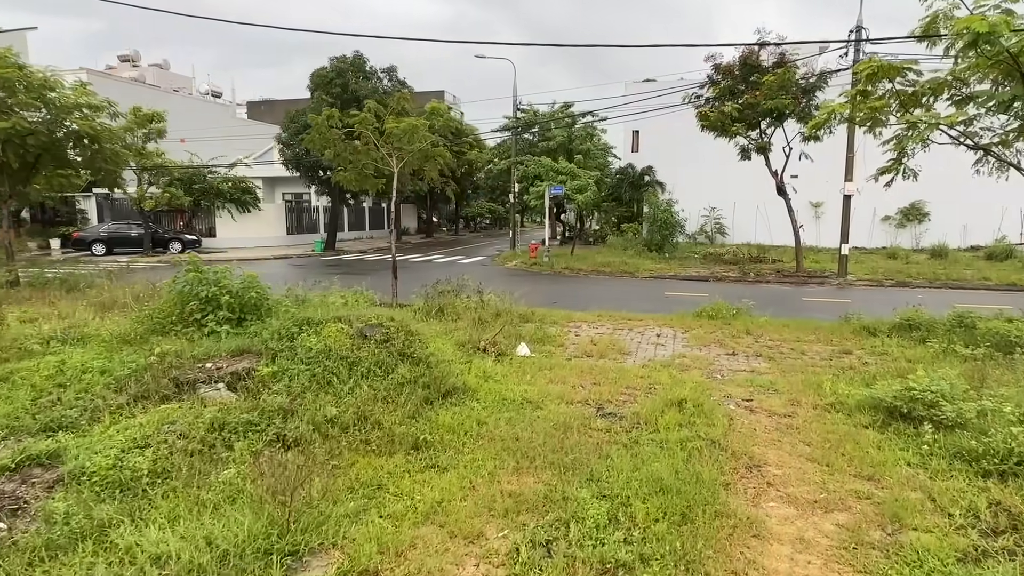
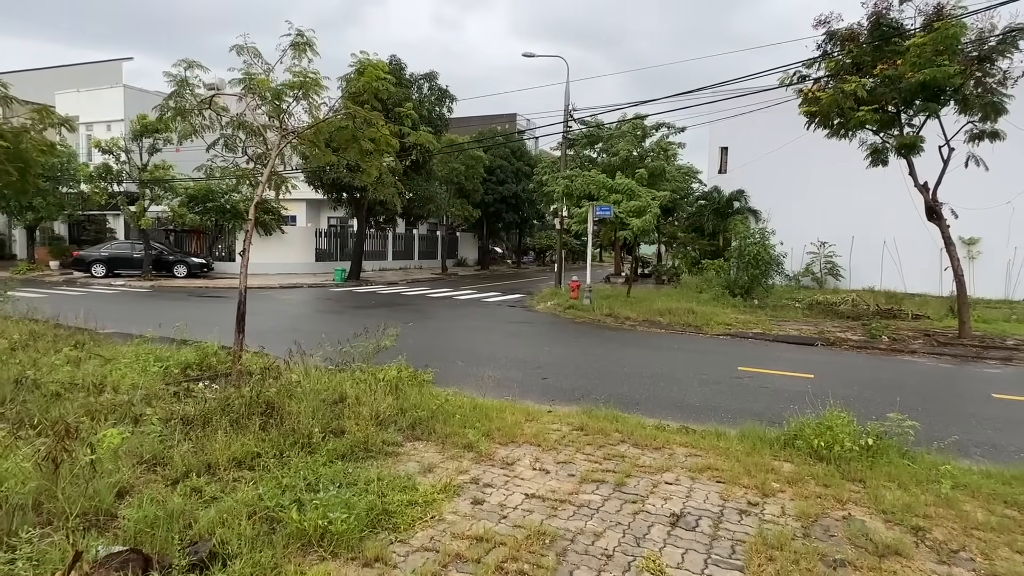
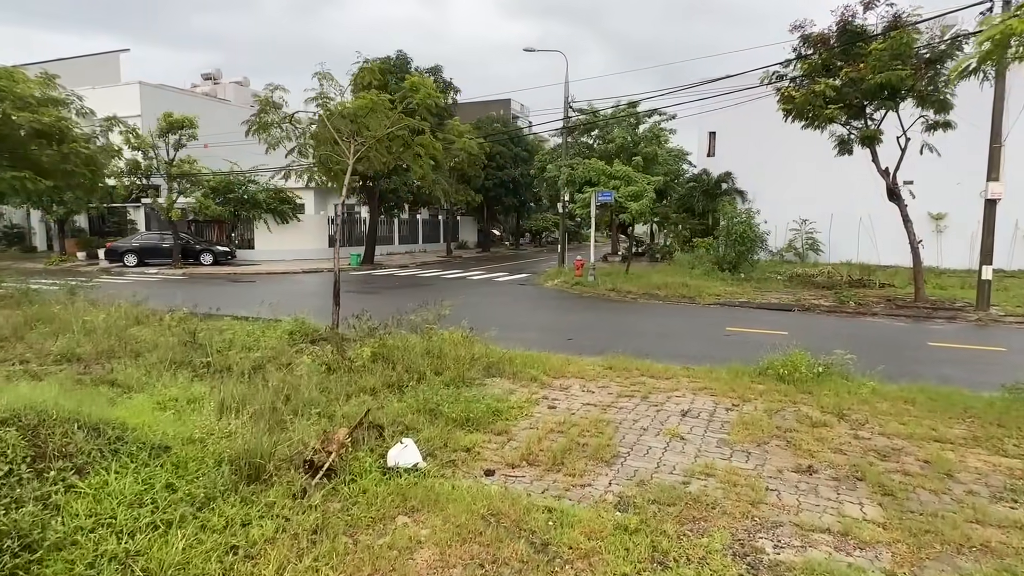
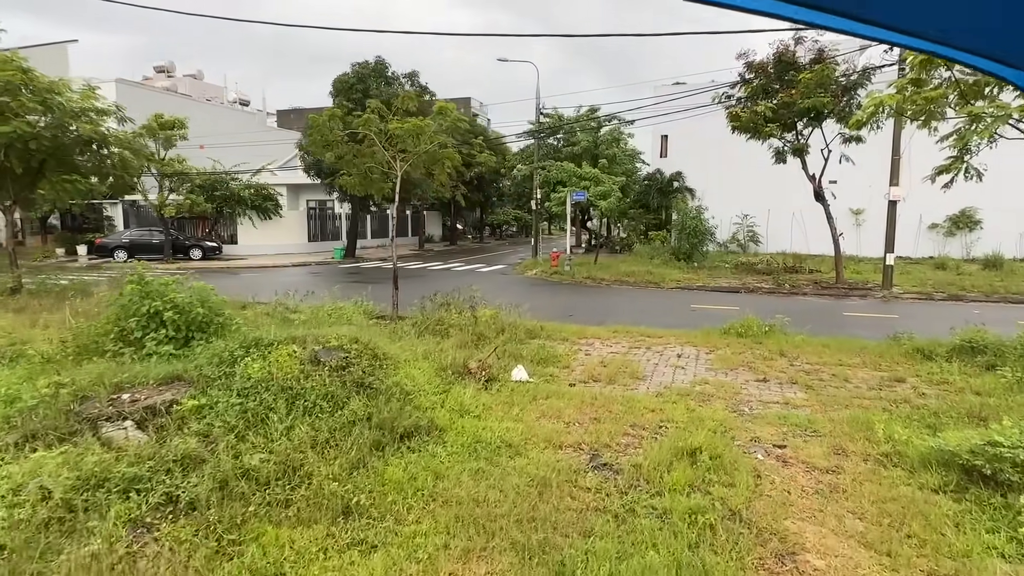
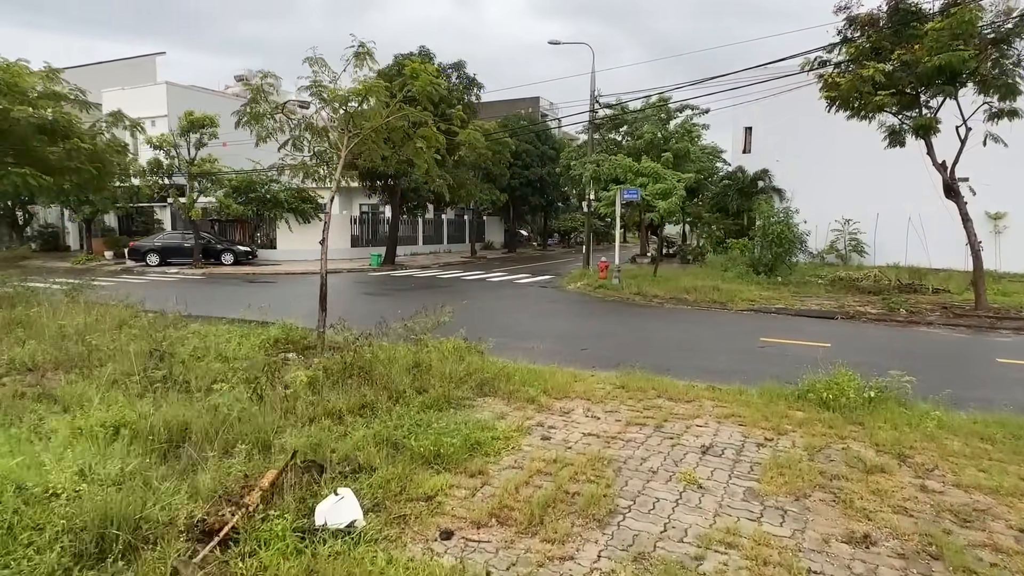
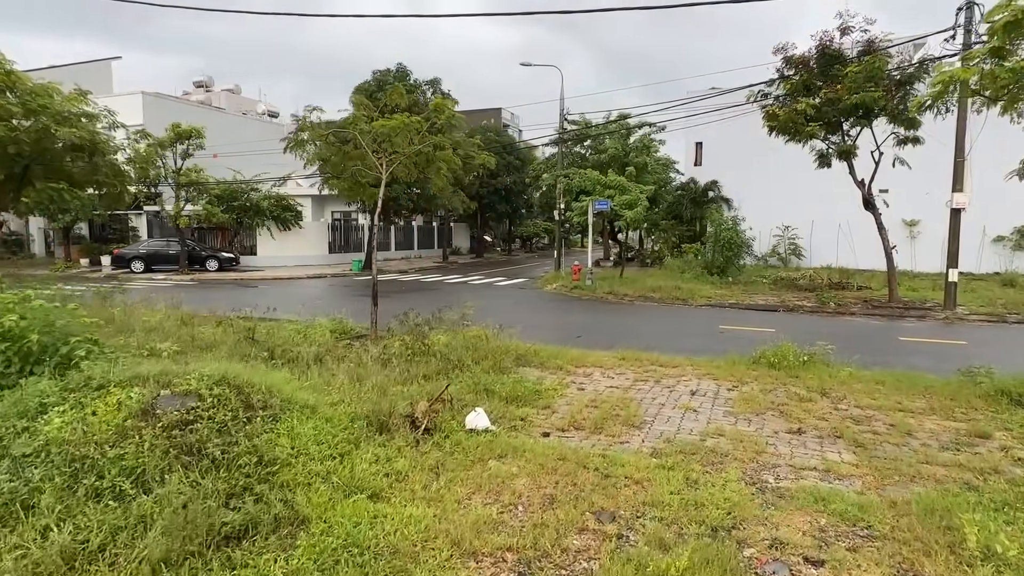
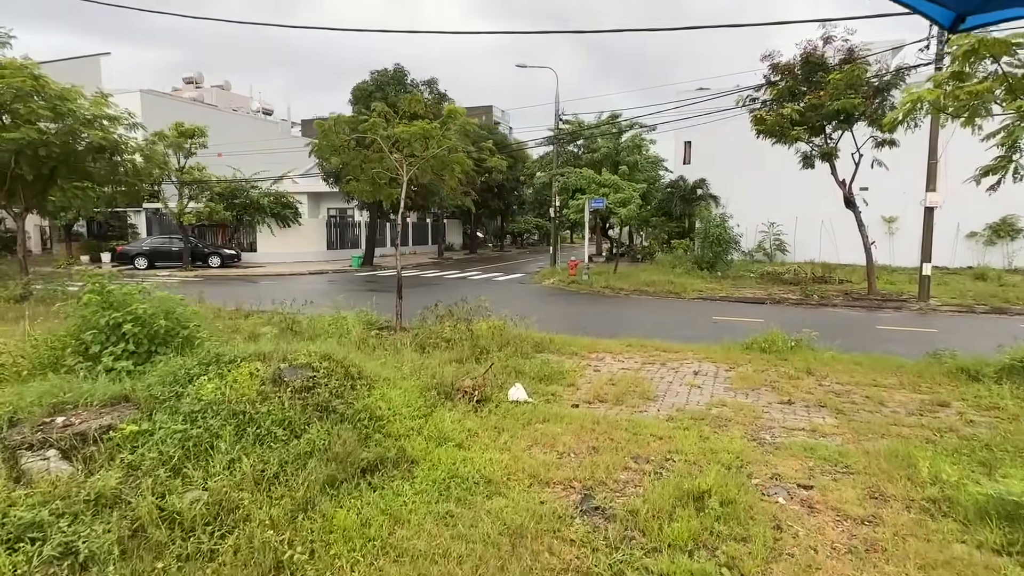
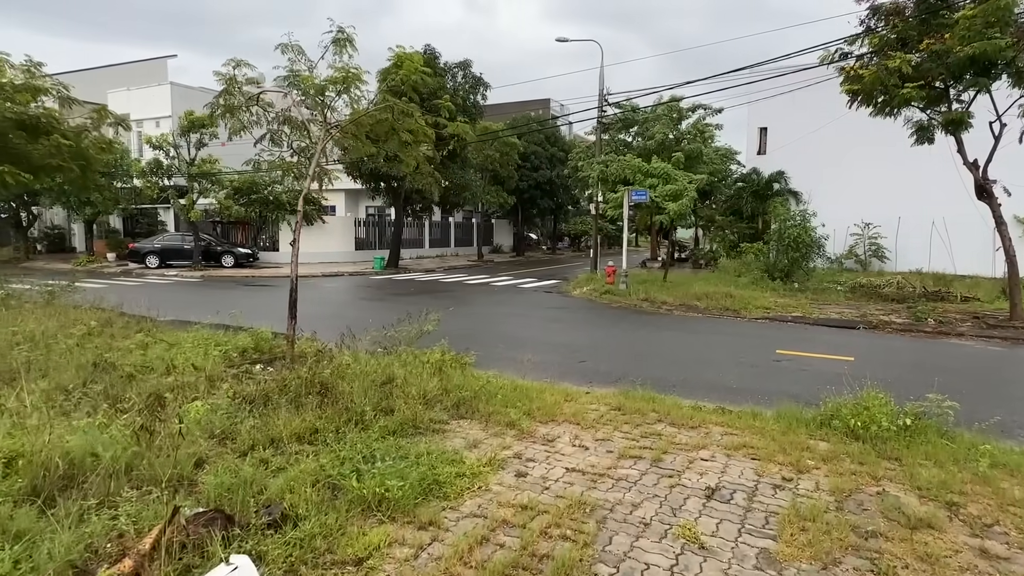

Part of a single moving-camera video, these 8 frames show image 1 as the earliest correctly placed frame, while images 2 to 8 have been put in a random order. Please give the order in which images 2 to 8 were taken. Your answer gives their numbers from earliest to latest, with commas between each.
4, 7, 6, 3, 5, 8, 2
